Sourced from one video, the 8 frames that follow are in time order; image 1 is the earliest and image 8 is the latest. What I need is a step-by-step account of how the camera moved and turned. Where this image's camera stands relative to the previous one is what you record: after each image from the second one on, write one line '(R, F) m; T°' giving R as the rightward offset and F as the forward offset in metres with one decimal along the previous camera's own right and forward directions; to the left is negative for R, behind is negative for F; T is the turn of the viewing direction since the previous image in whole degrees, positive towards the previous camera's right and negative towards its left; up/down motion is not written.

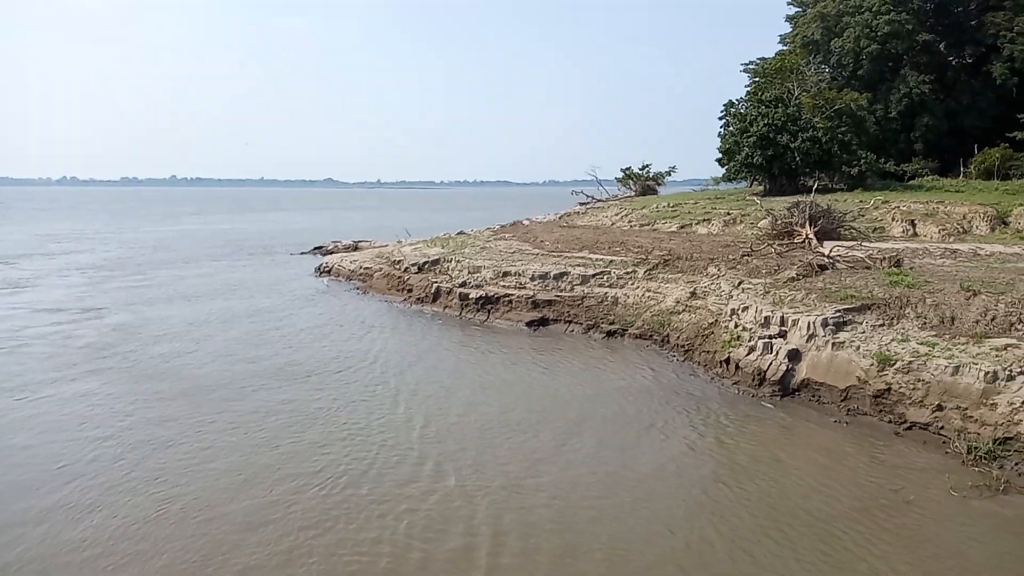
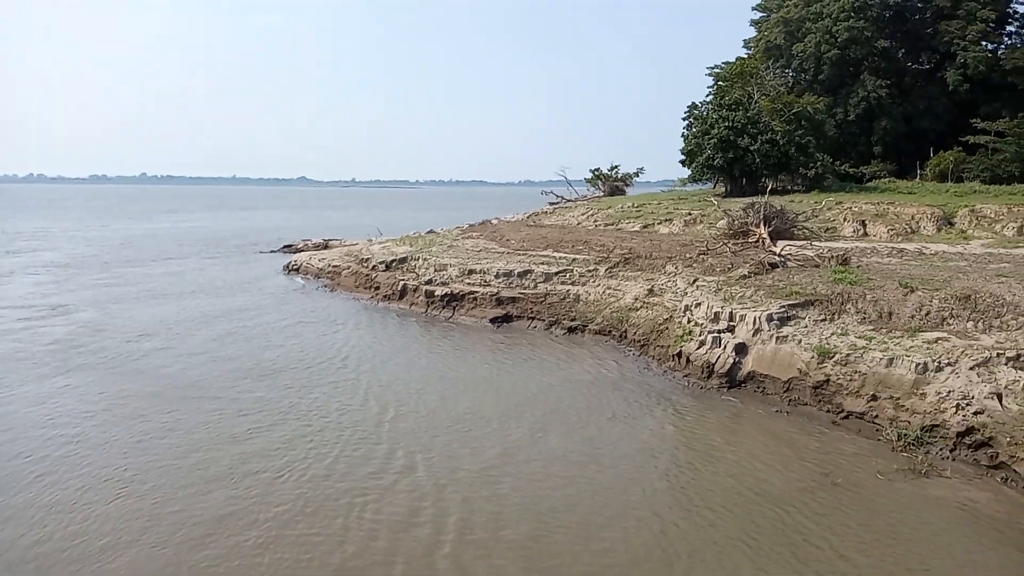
(+0.3, -0.4) m; +2°
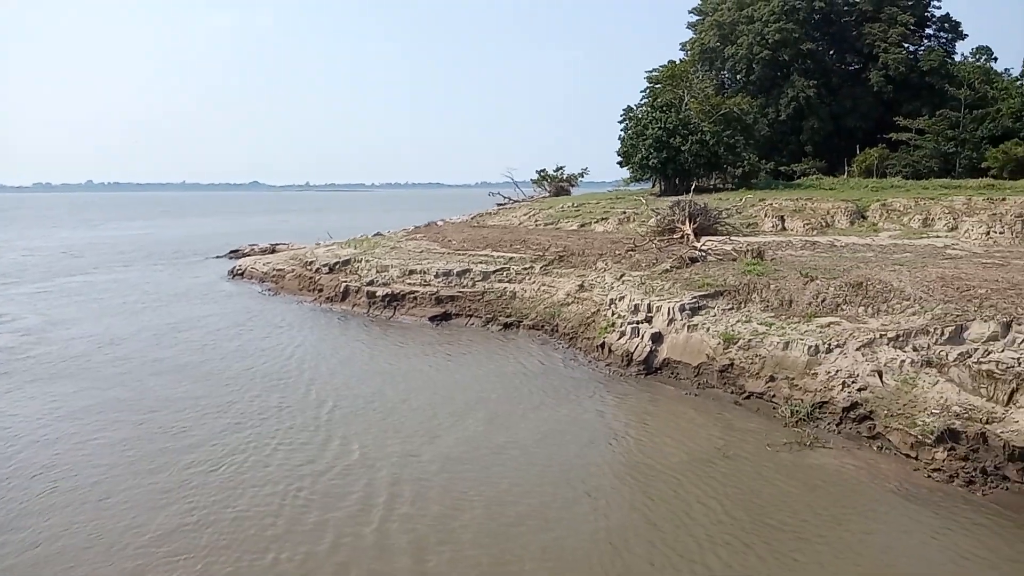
(+0.5, -0.7) m; +3°
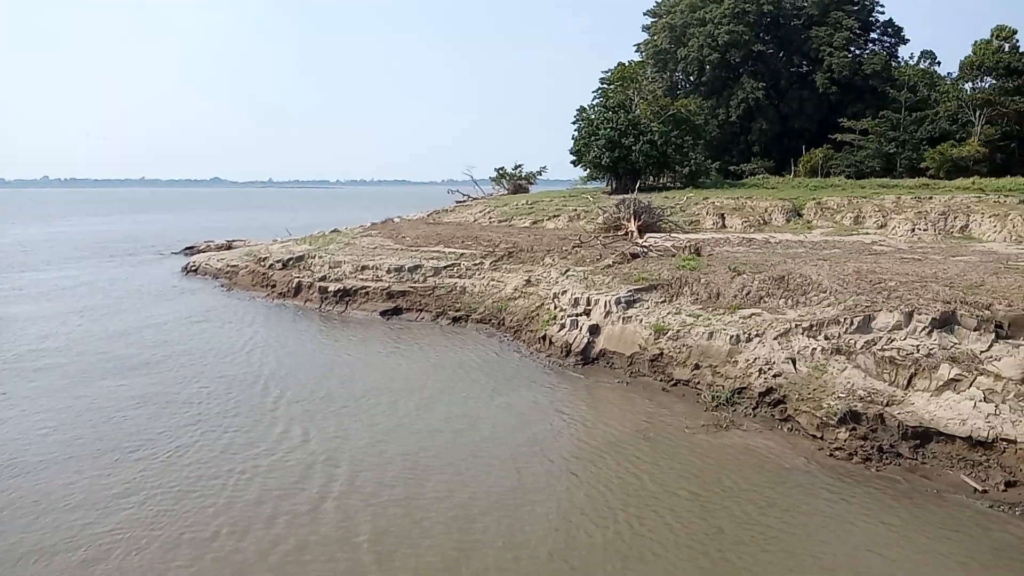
(+0.5, -0.5) m; +2°
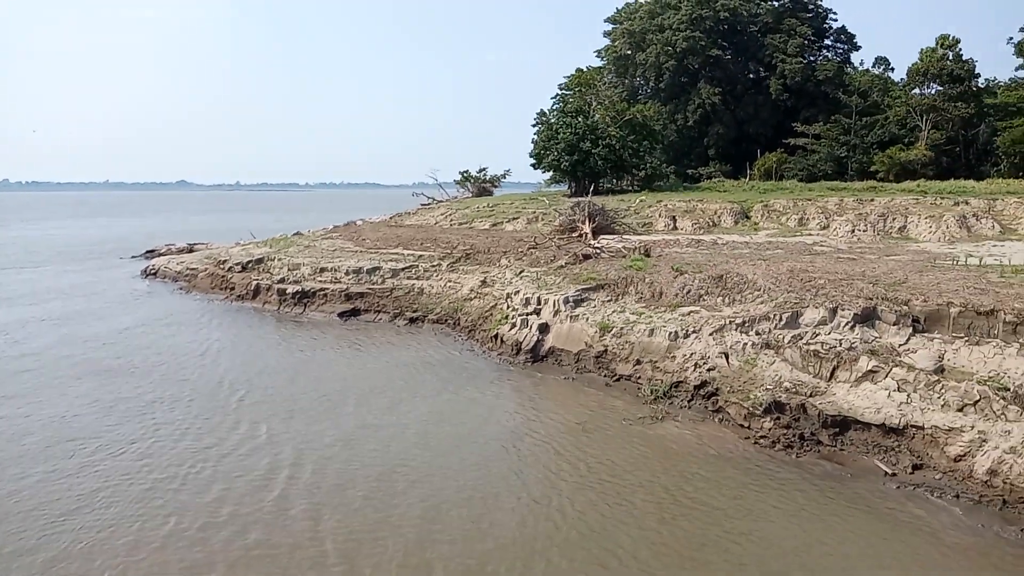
(+0.4, -0.4) m; +2°
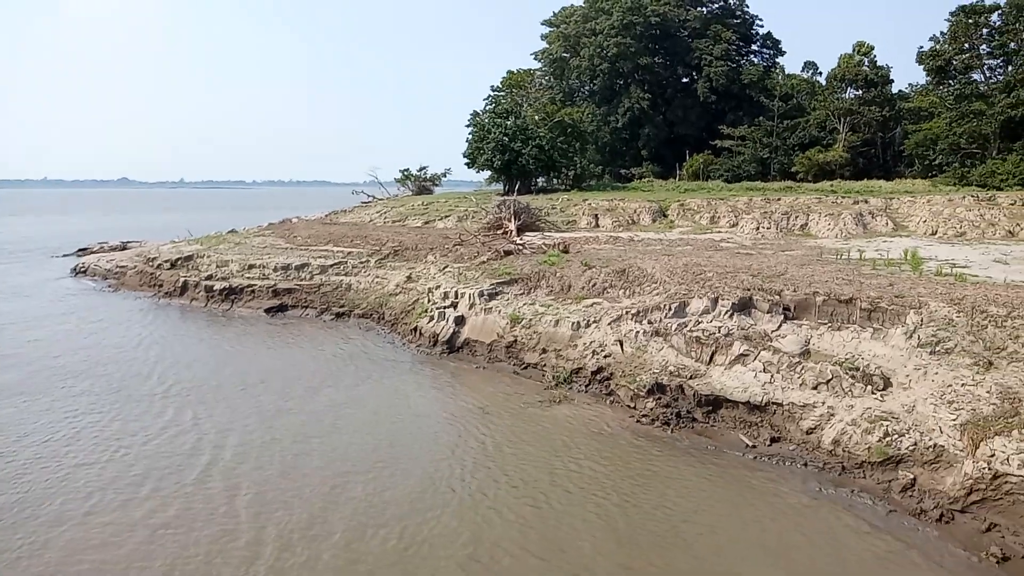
(+0.8, -0.7) m; +3°
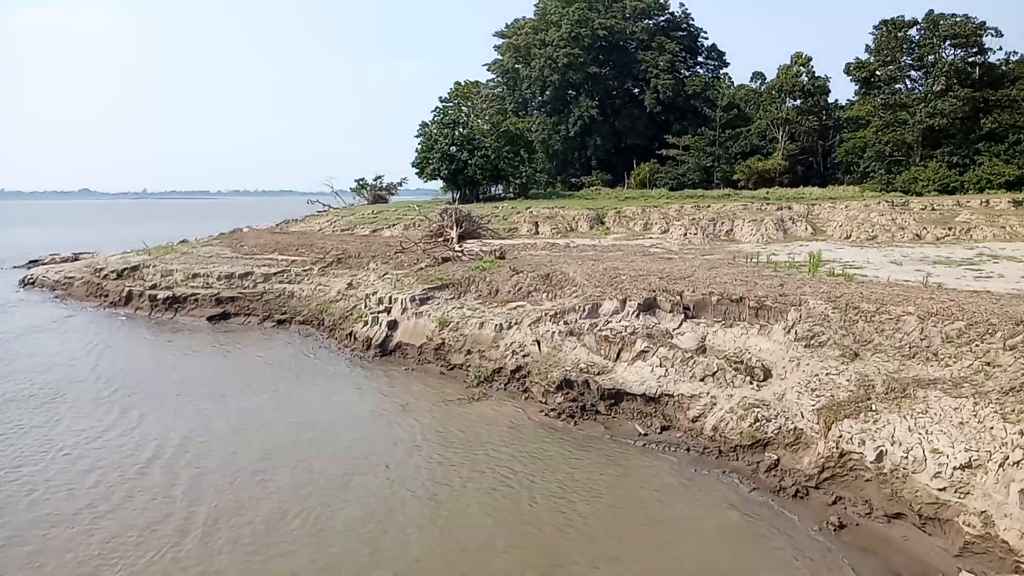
(+0.9, -0.8) m; +2°
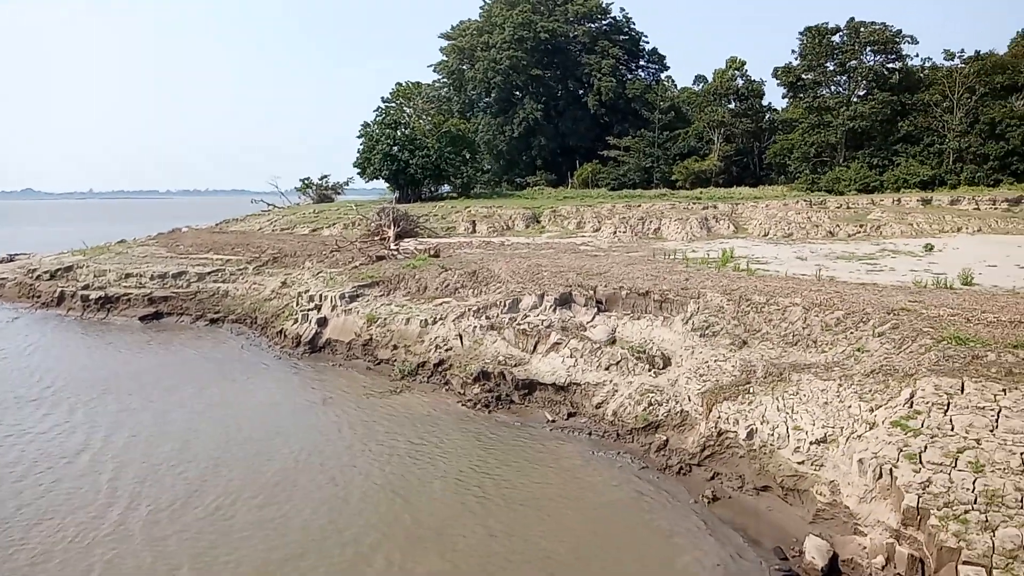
(+0.7, -0.6) m; +3°
